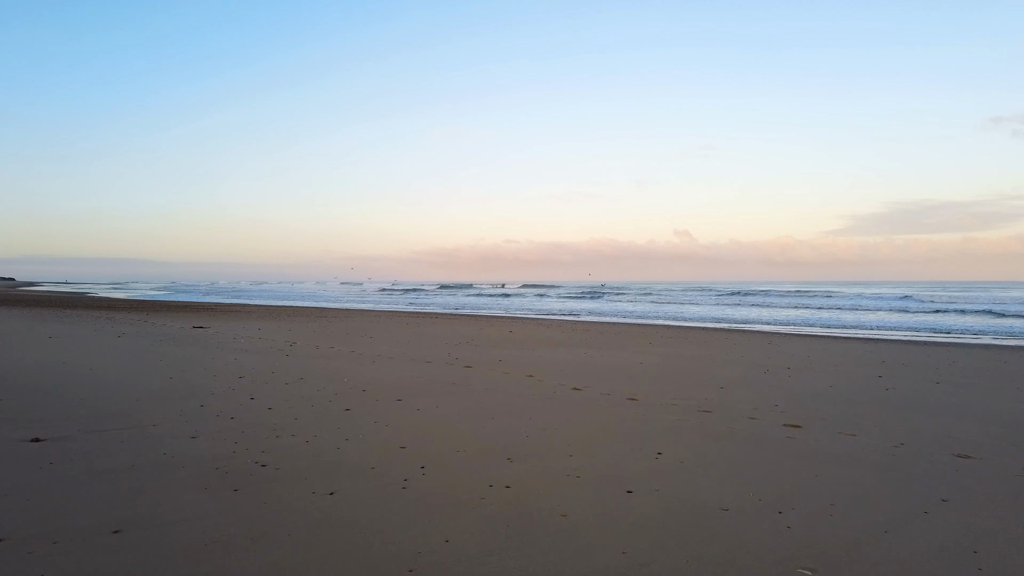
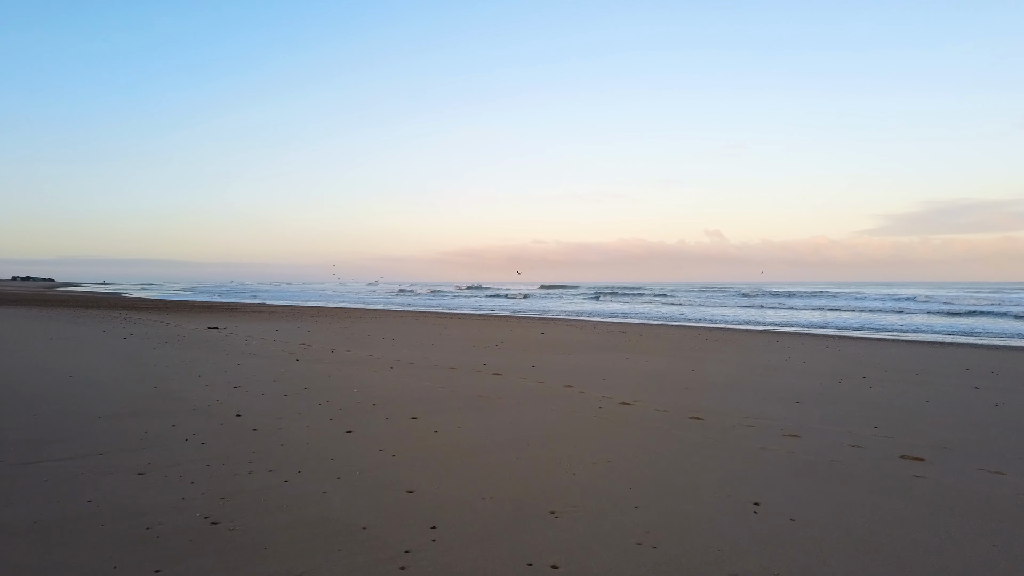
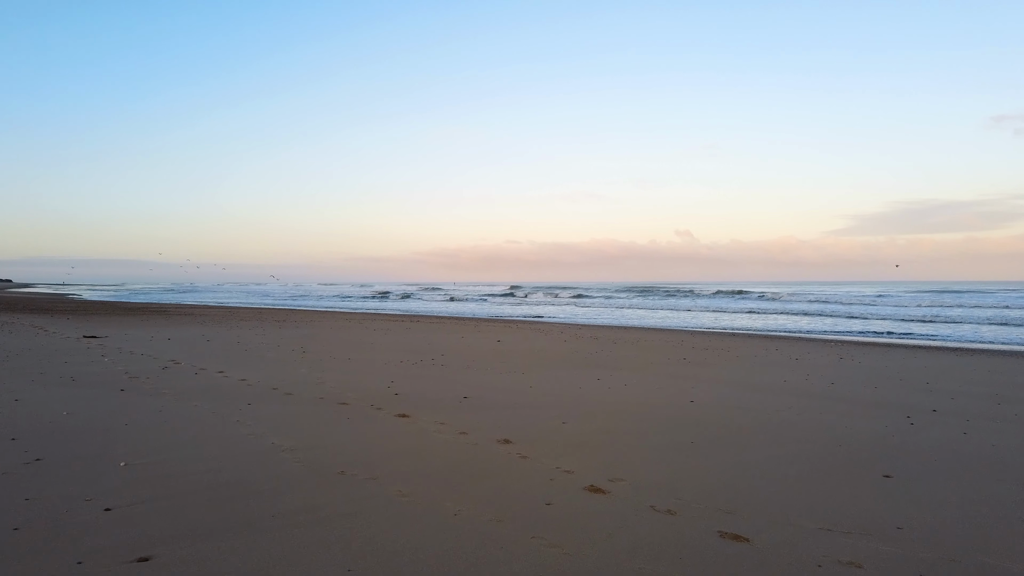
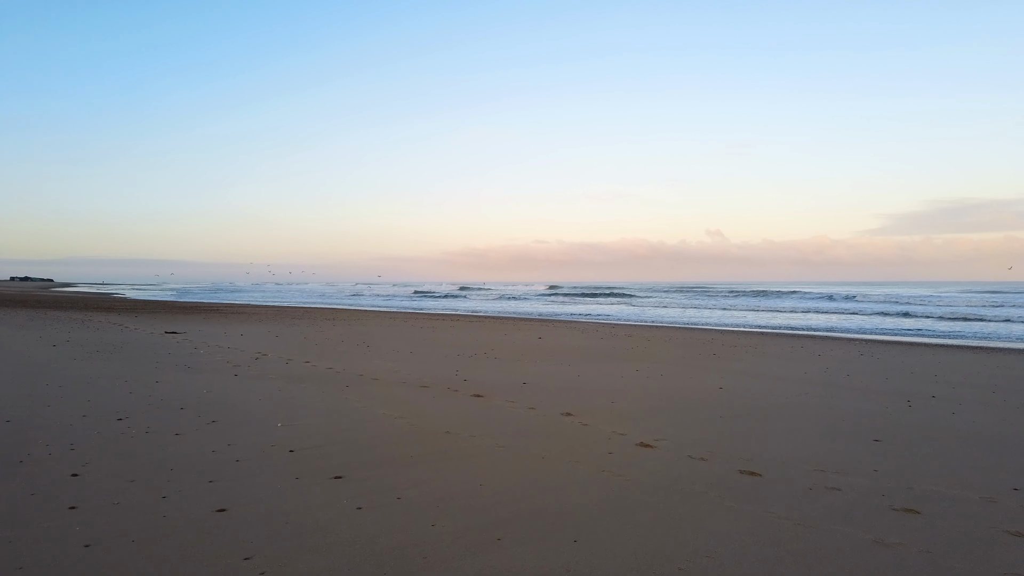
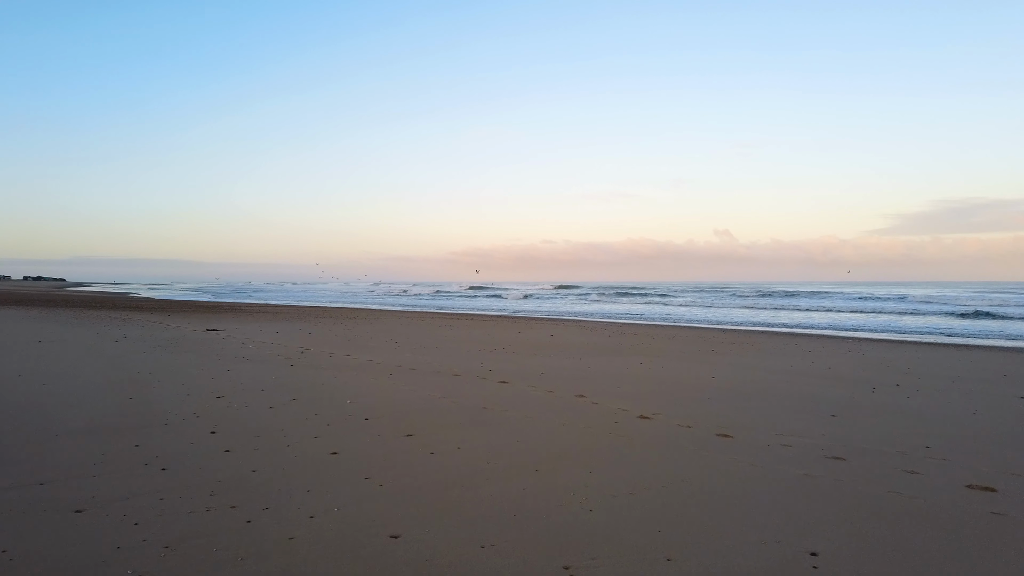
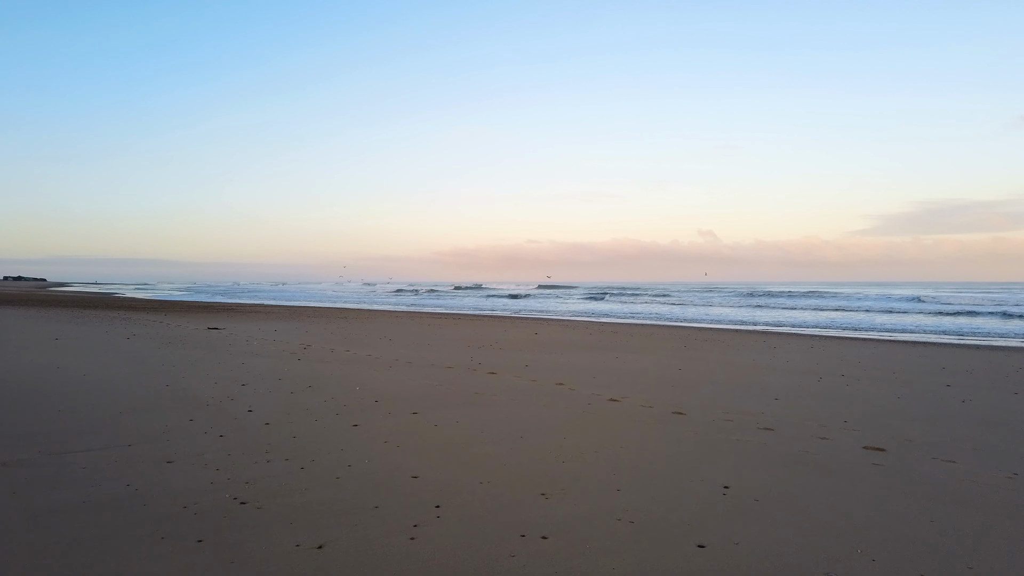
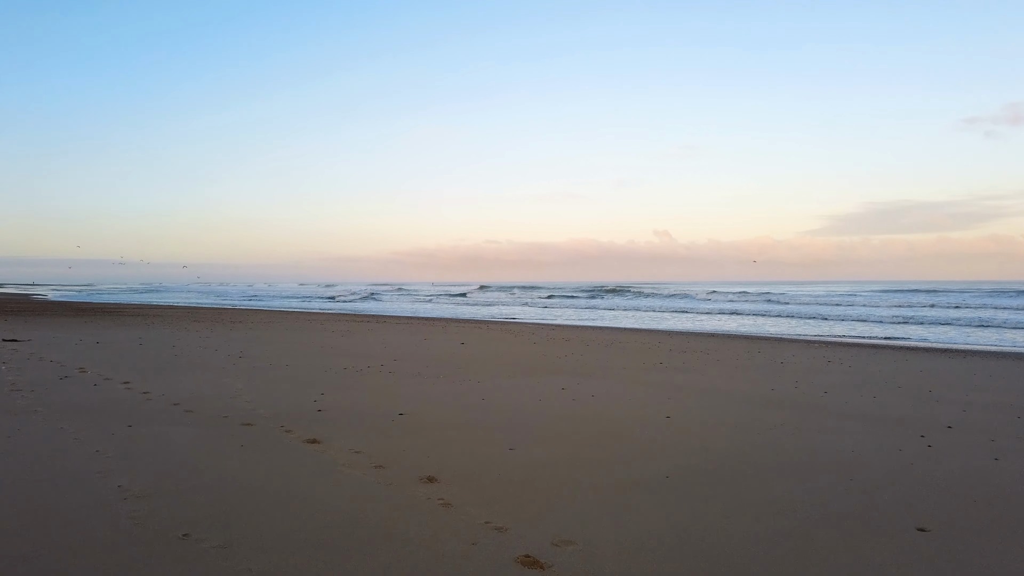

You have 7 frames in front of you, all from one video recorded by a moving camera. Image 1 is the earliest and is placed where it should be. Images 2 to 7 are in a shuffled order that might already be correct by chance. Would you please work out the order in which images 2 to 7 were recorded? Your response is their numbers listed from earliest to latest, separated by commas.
6, 2, 5, 4, 3, 7
